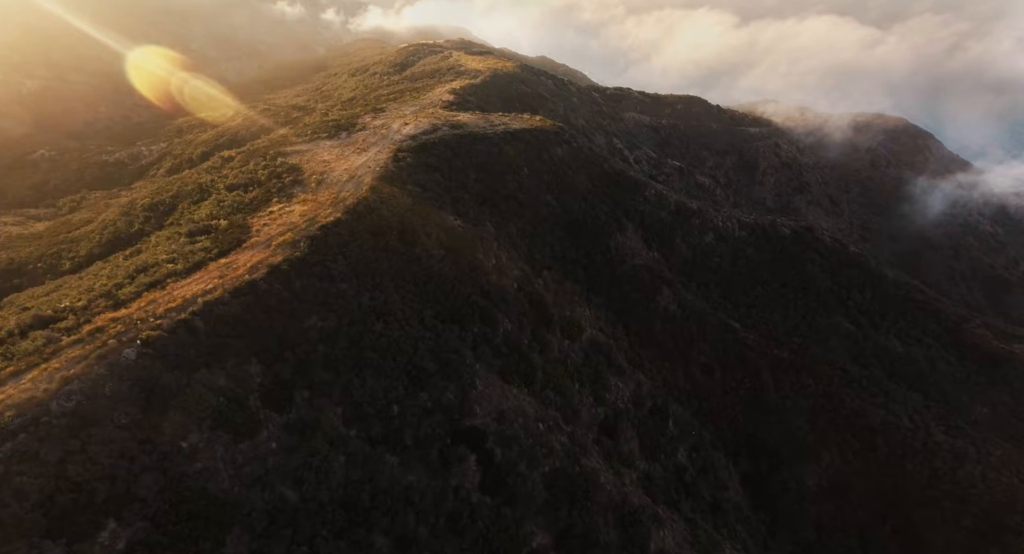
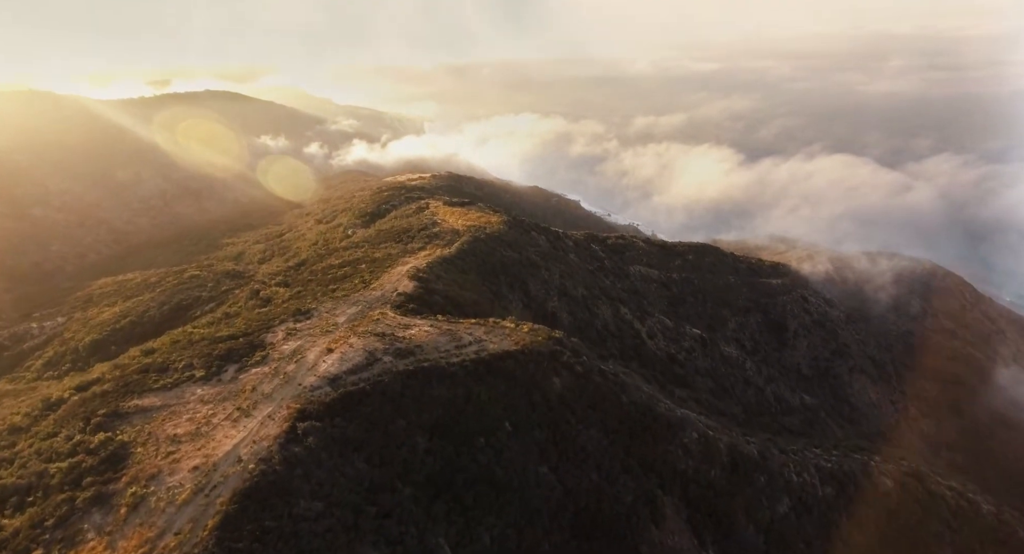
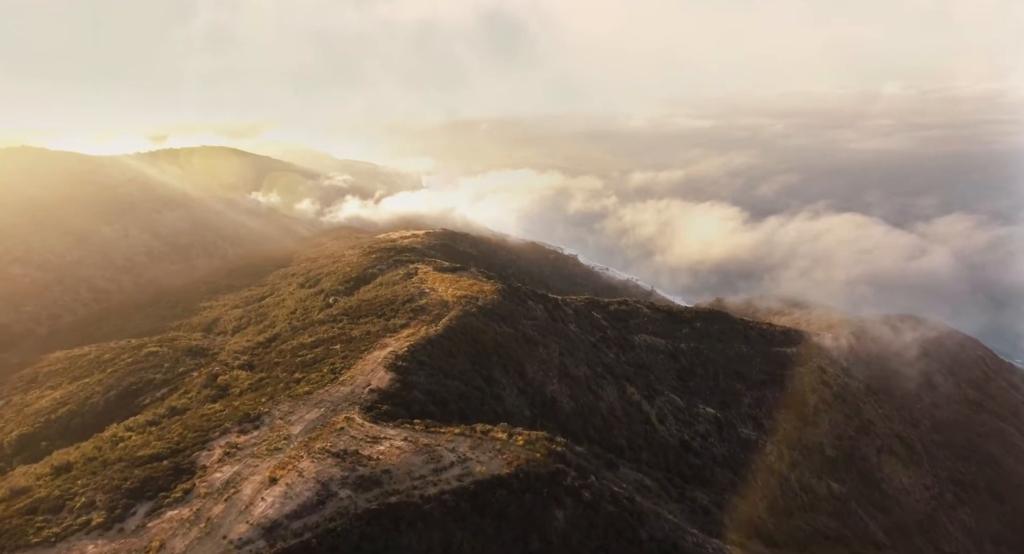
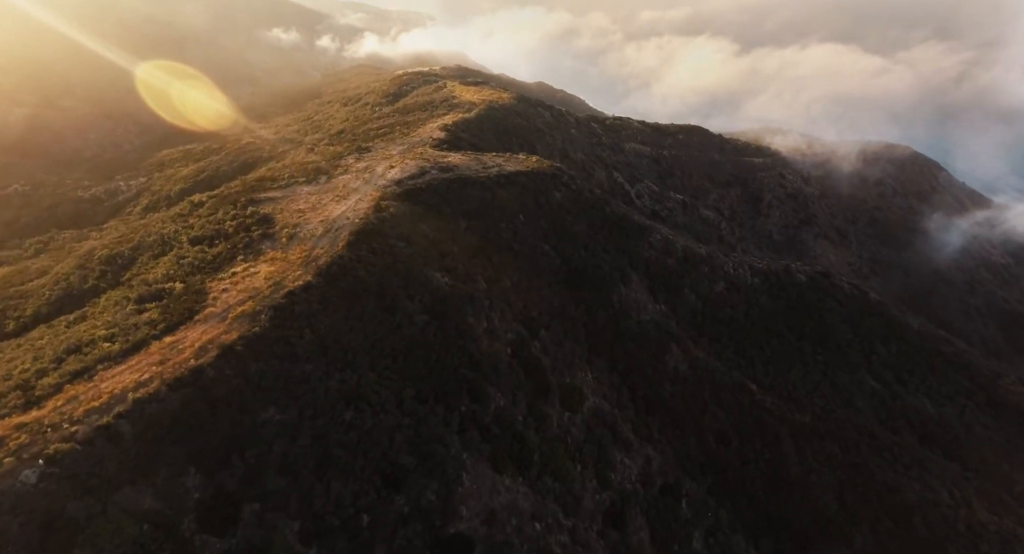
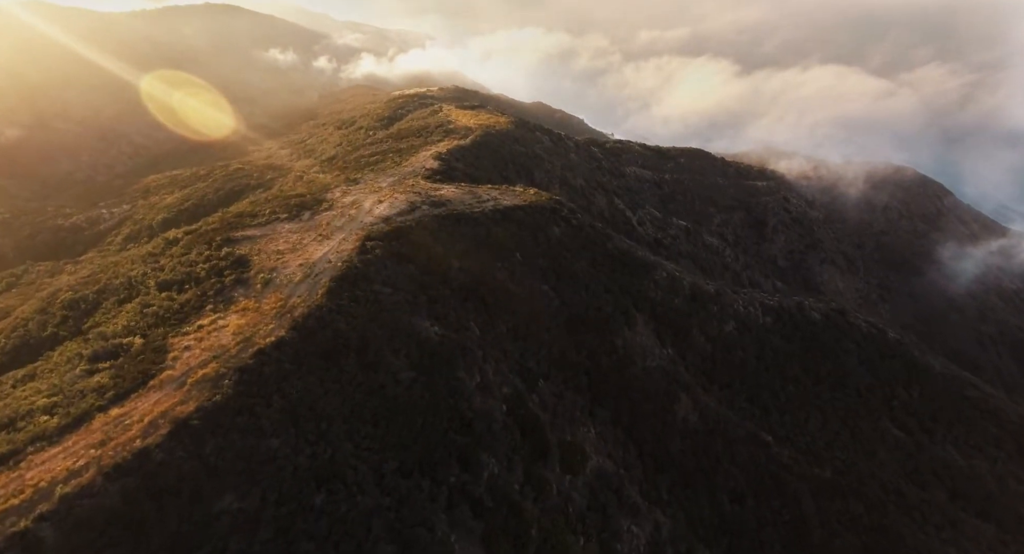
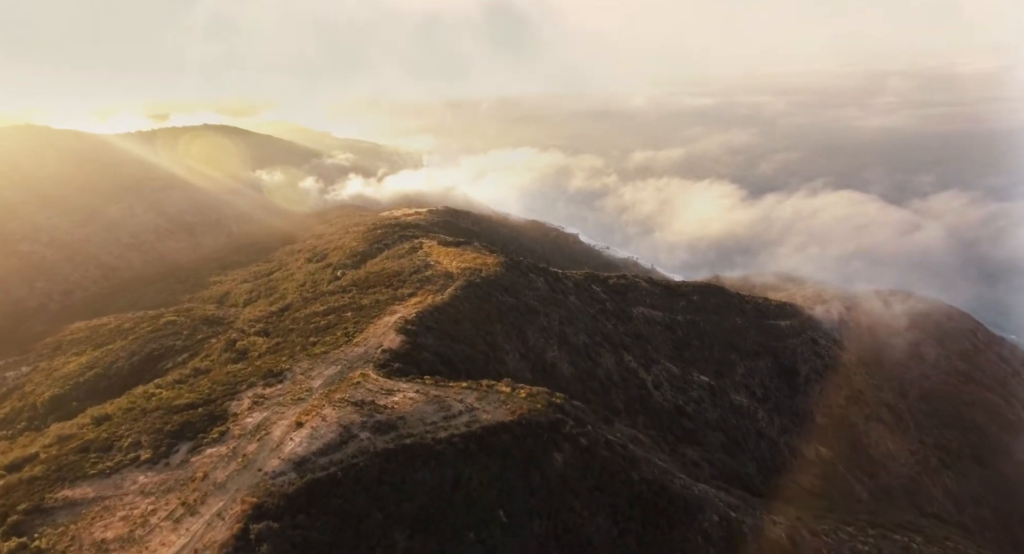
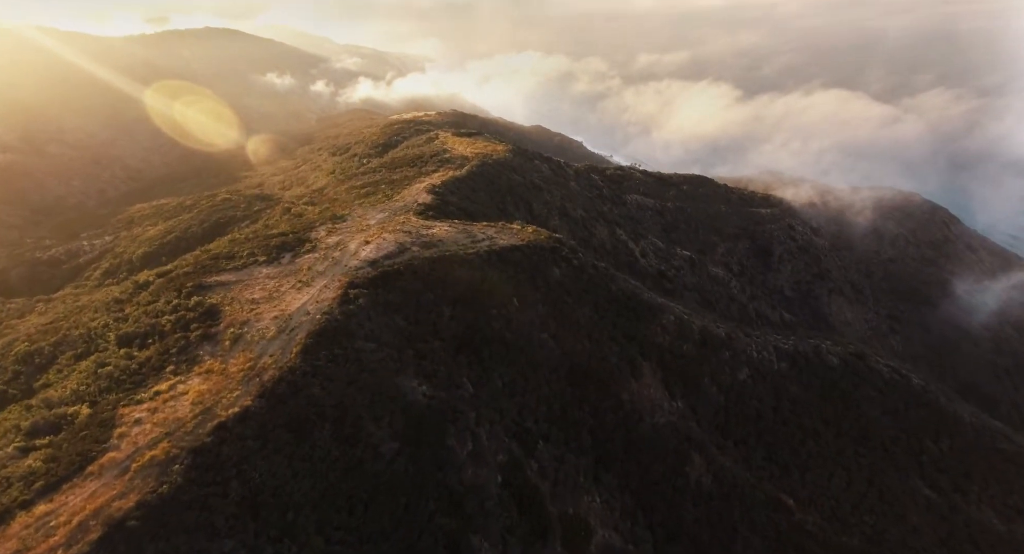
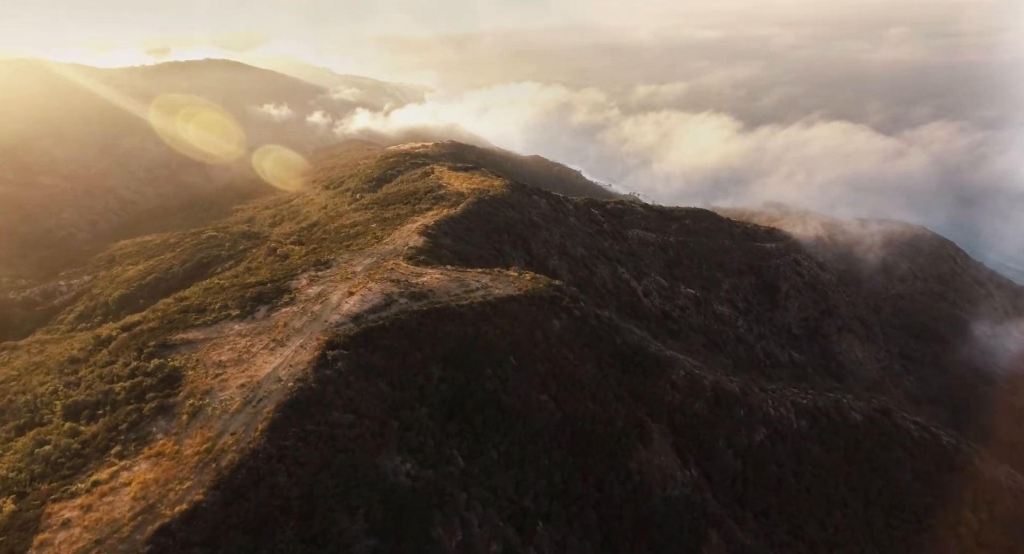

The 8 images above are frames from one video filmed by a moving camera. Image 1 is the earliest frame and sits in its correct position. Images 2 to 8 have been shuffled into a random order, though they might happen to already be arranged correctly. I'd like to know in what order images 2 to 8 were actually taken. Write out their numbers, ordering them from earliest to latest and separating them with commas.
4, 5, 7, 8, 2, 6, 3
